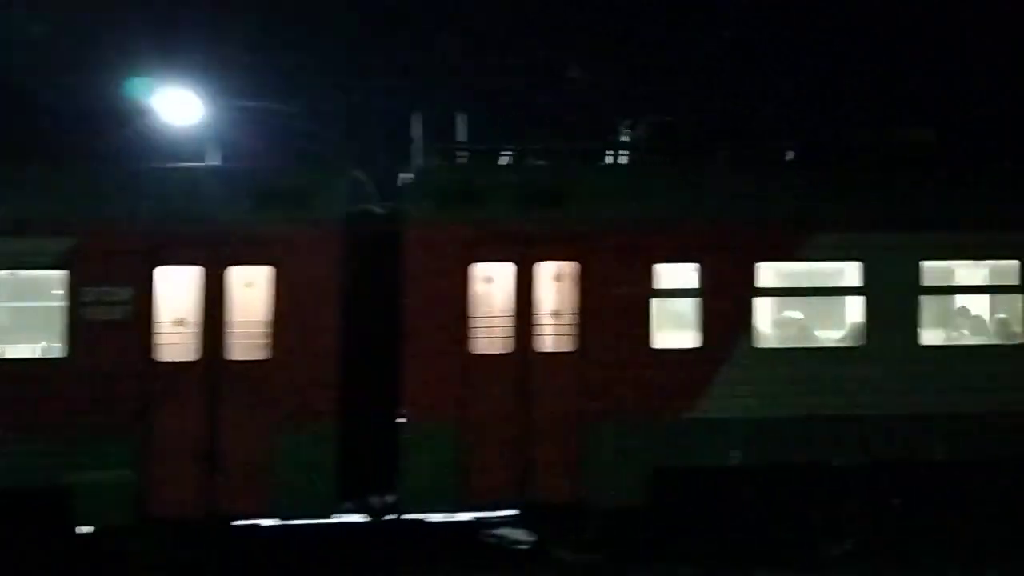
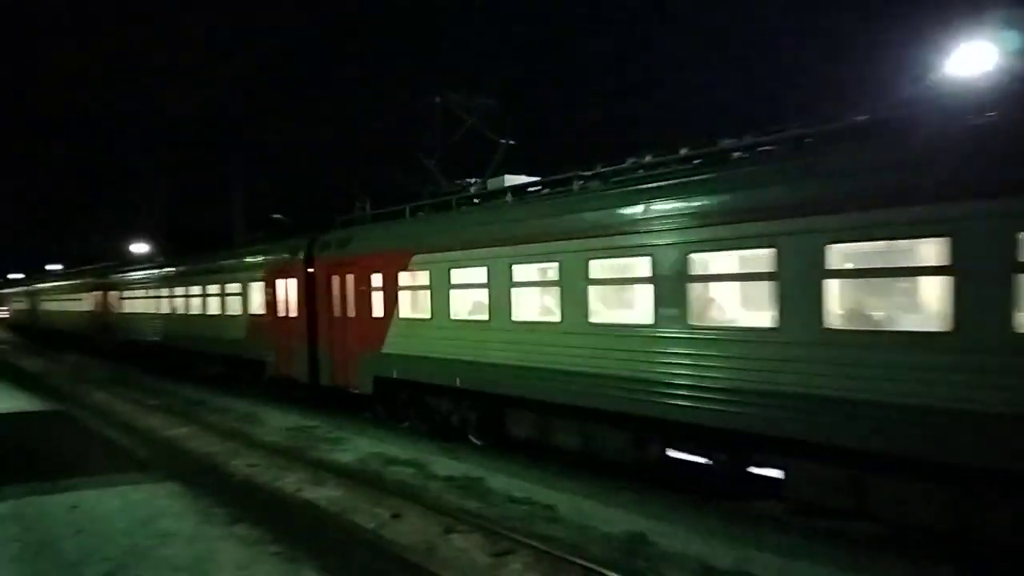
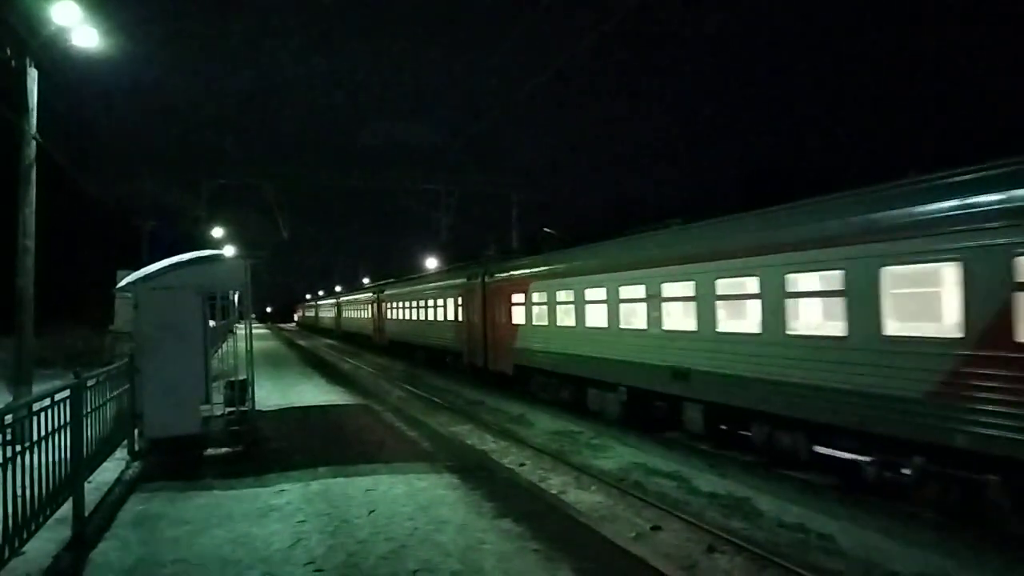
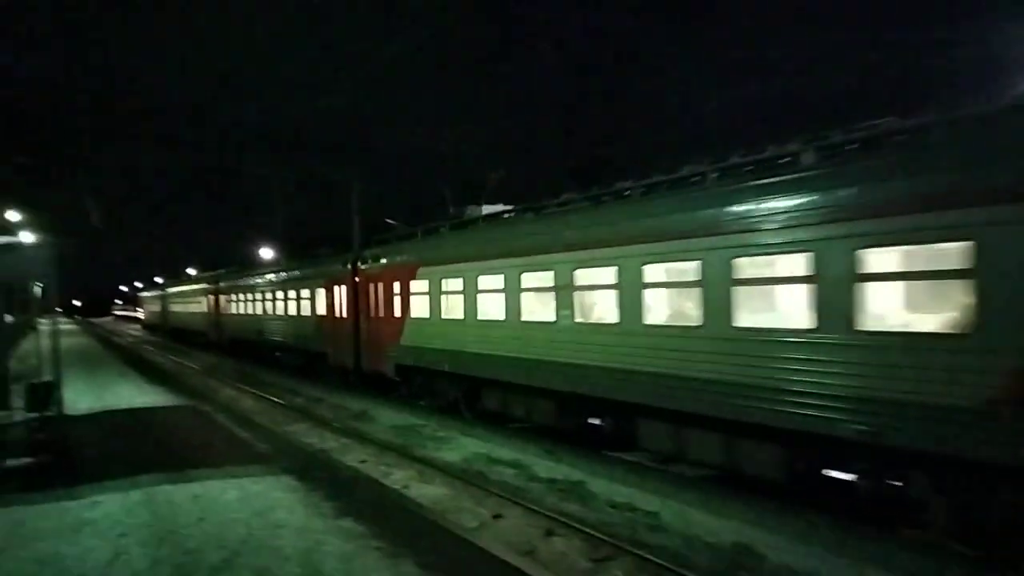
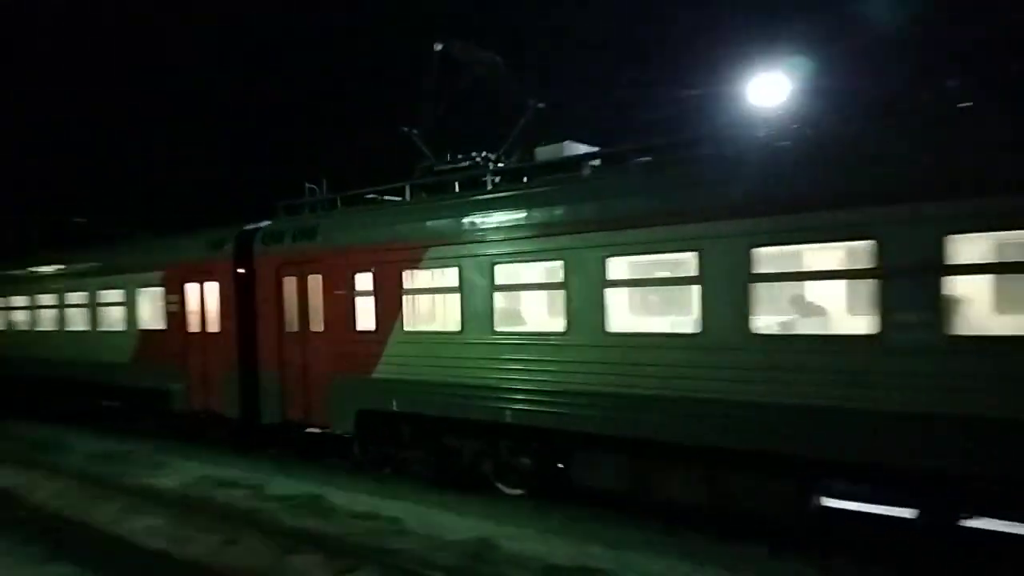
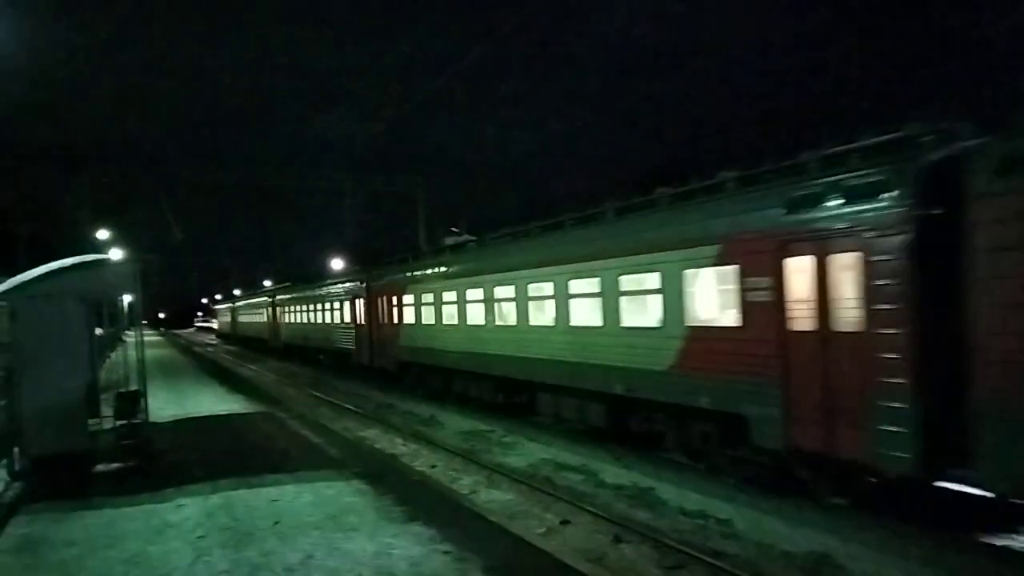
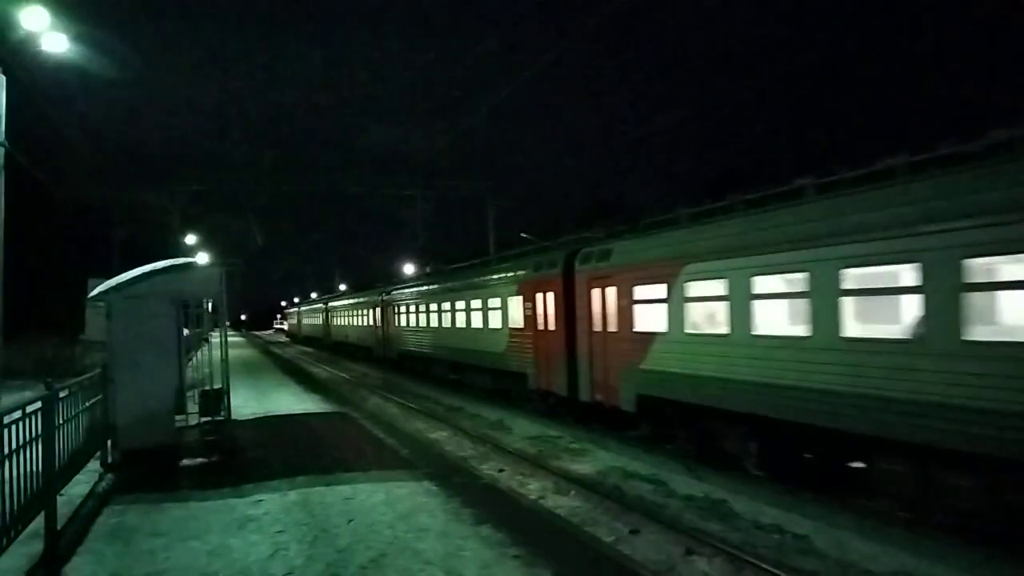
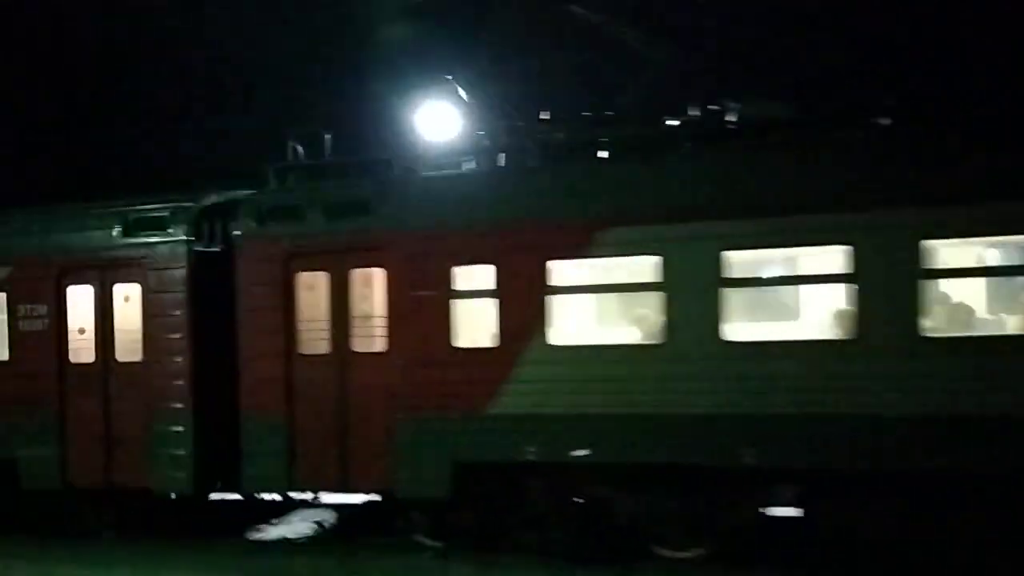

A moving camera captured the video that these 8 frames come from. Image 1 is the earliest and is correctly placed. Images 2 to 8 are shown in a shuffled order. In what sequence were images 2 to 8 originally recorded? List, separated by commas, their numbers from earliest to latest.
8, 5, 2, 4, 6, 7, 3
